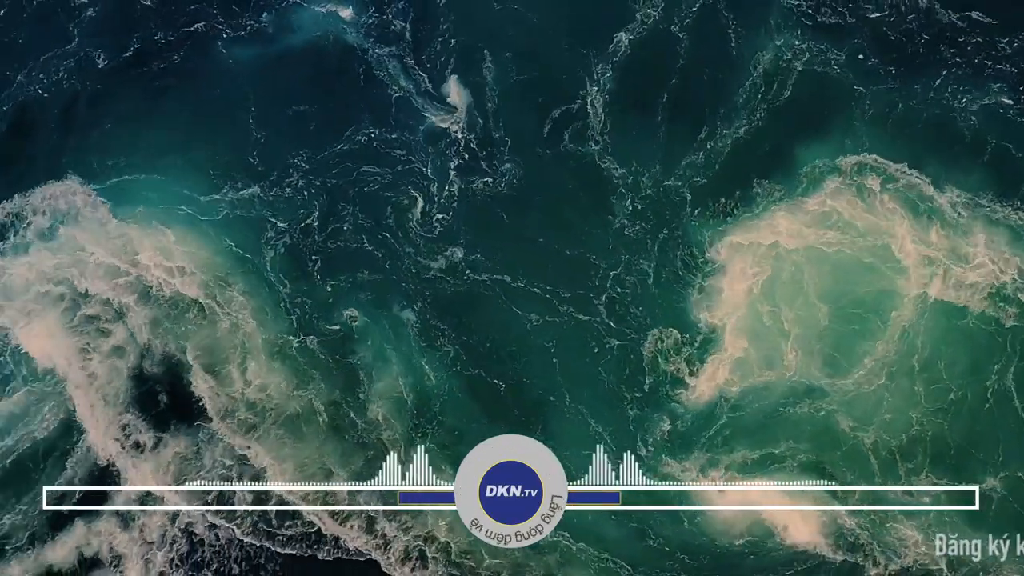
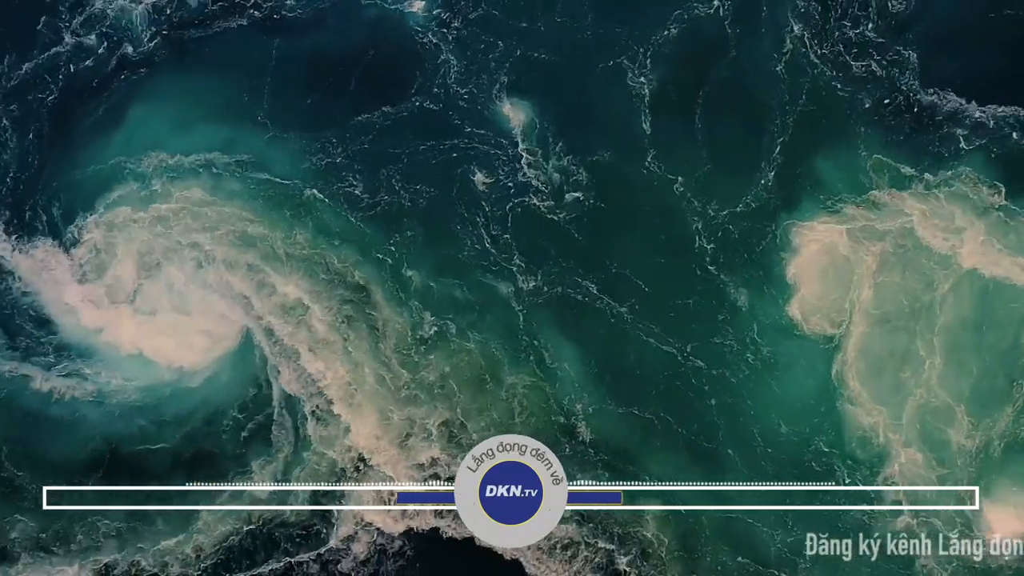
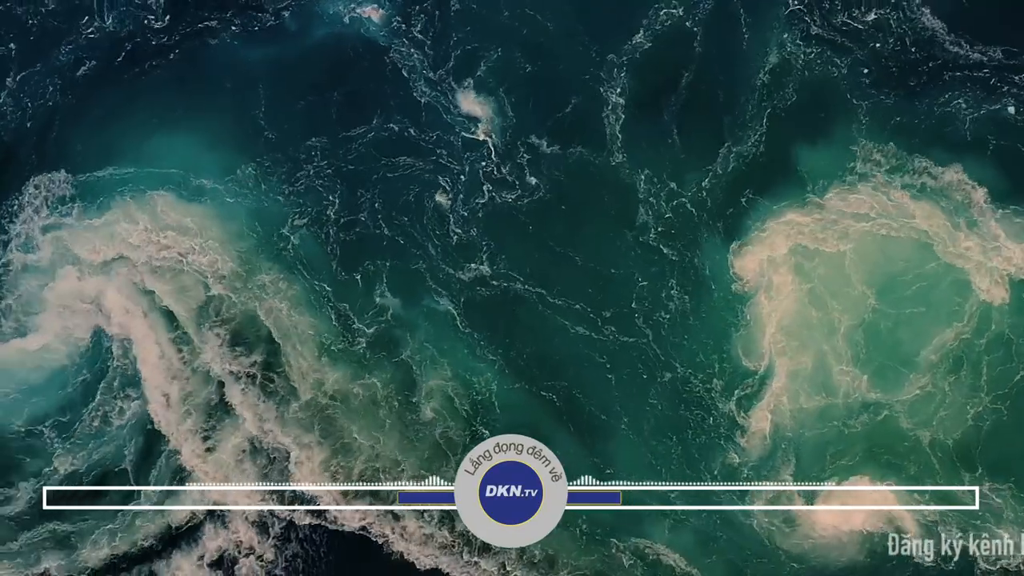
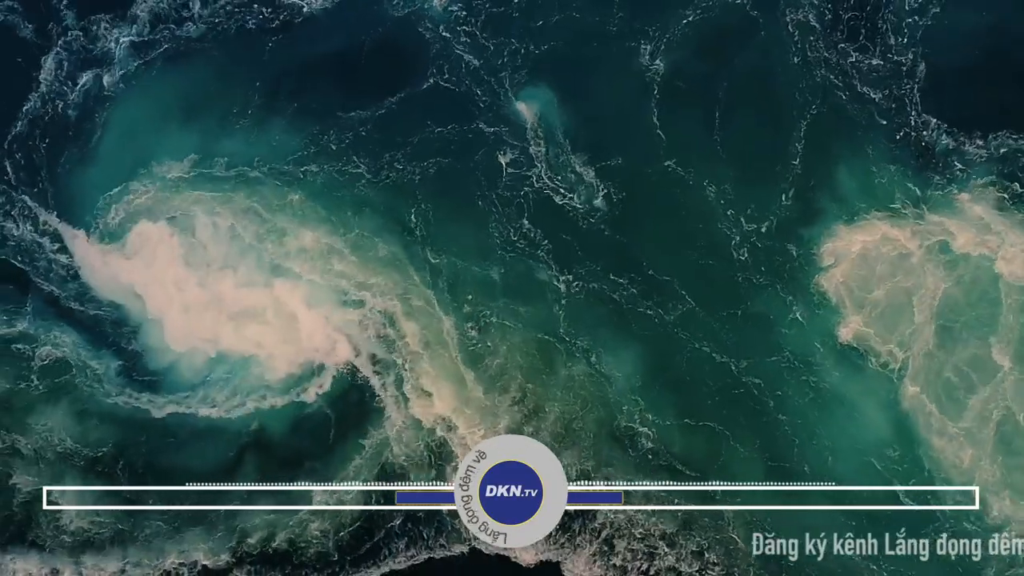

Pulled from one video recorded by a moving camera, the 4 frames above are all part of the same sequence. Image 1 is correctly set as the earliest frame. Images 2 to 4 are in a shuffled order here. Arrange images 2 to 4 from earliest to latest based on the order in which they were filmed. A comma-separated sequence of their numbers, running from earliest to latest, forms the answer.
3, 2, 4
